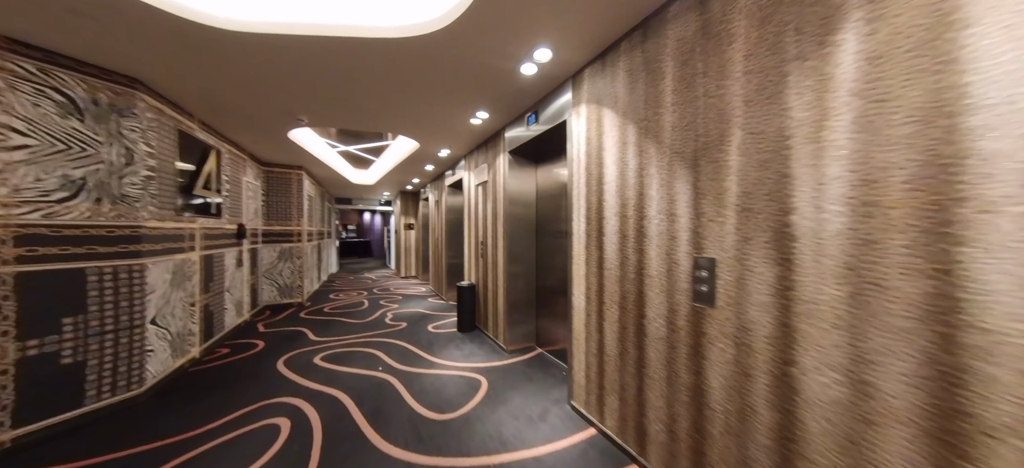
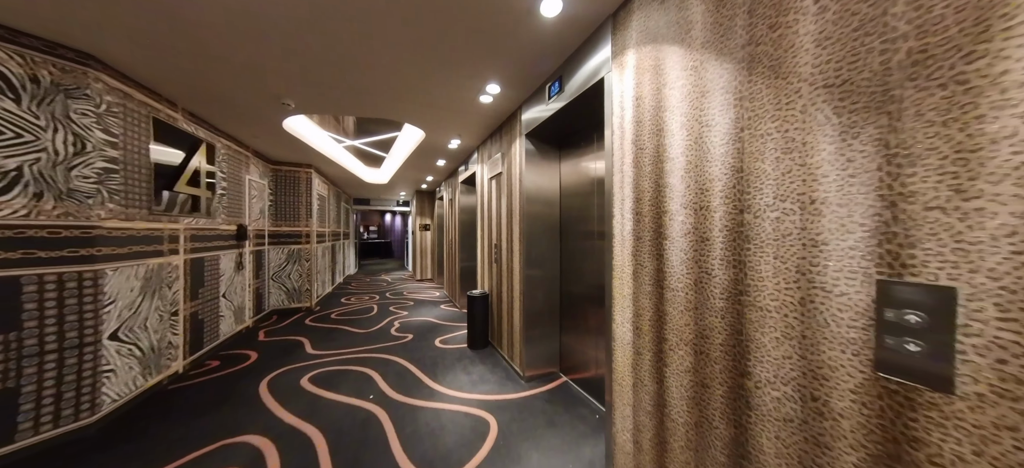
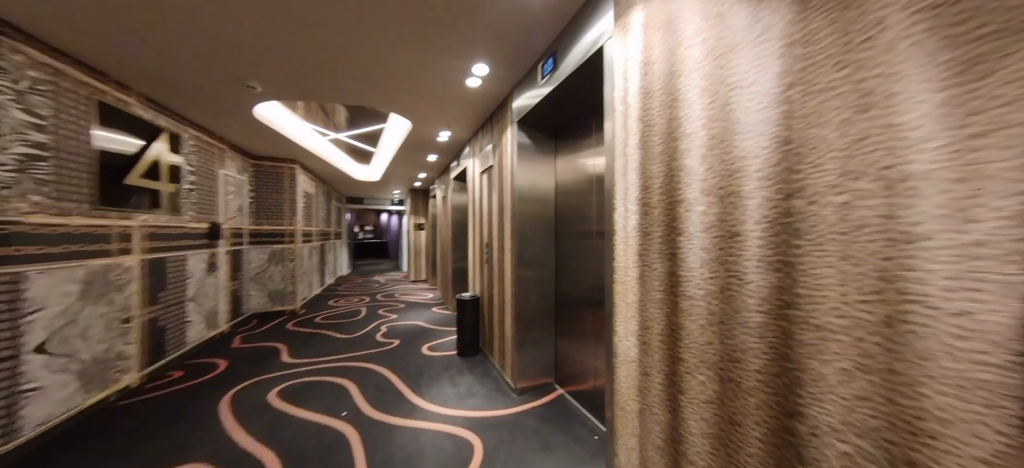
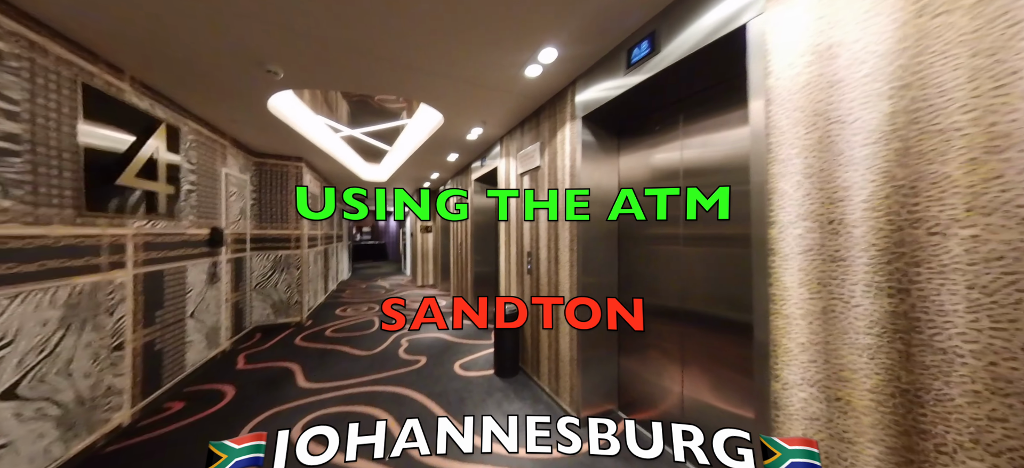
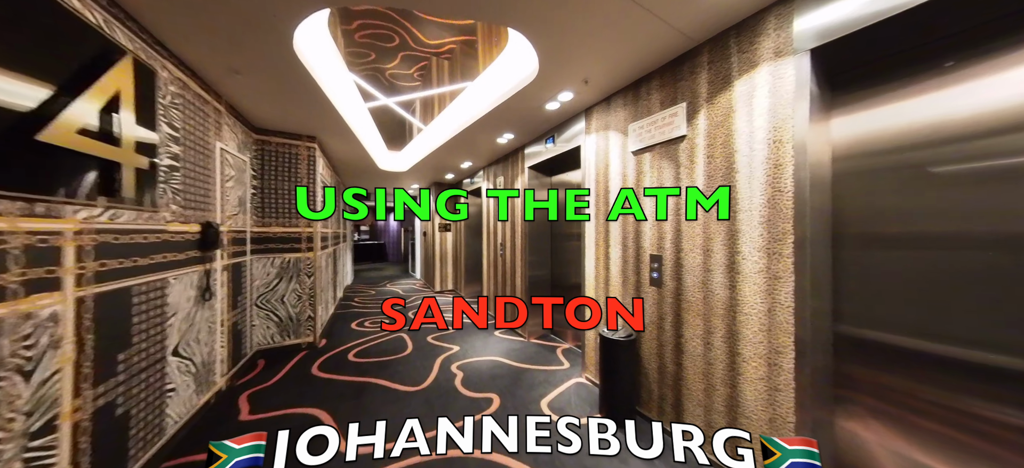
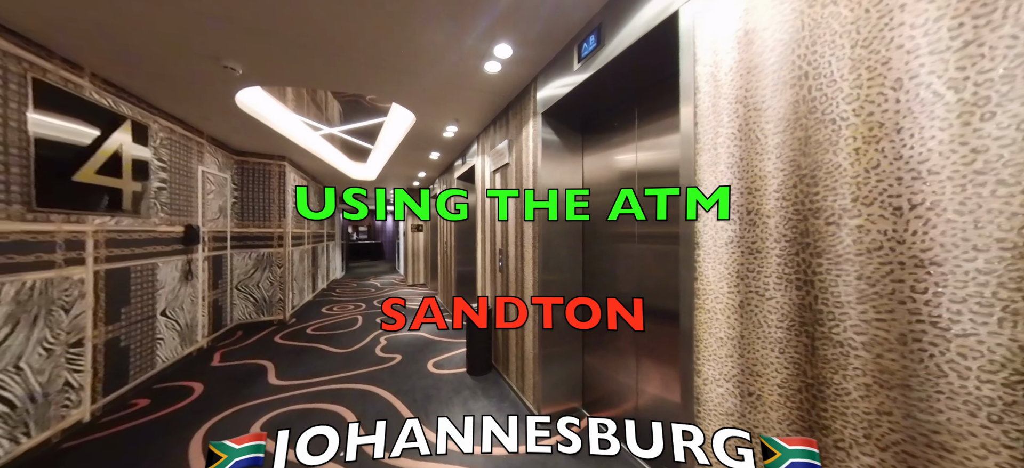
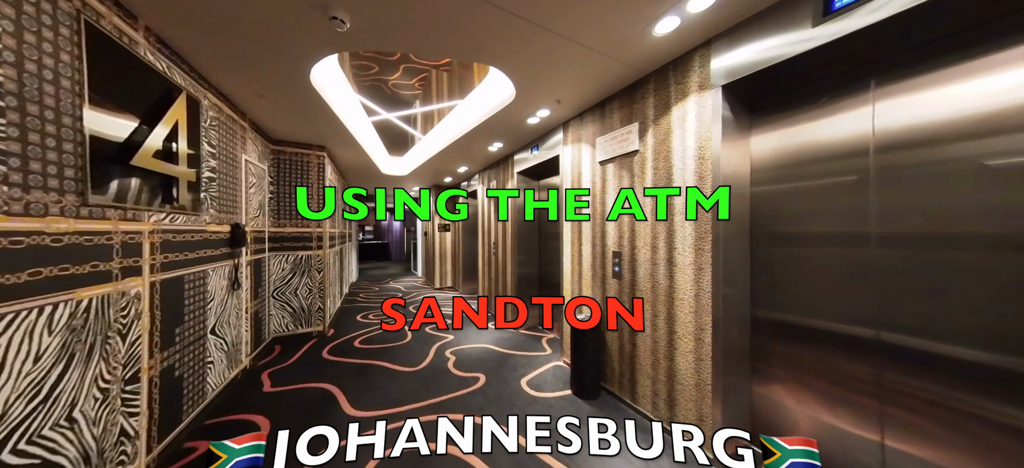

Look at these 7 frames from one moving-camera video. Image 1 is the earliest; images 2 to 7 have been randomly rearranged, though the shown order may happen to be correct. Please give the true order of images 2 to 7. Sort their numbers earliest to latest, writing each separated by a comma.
2, 3, 6, 4, 7, 5
